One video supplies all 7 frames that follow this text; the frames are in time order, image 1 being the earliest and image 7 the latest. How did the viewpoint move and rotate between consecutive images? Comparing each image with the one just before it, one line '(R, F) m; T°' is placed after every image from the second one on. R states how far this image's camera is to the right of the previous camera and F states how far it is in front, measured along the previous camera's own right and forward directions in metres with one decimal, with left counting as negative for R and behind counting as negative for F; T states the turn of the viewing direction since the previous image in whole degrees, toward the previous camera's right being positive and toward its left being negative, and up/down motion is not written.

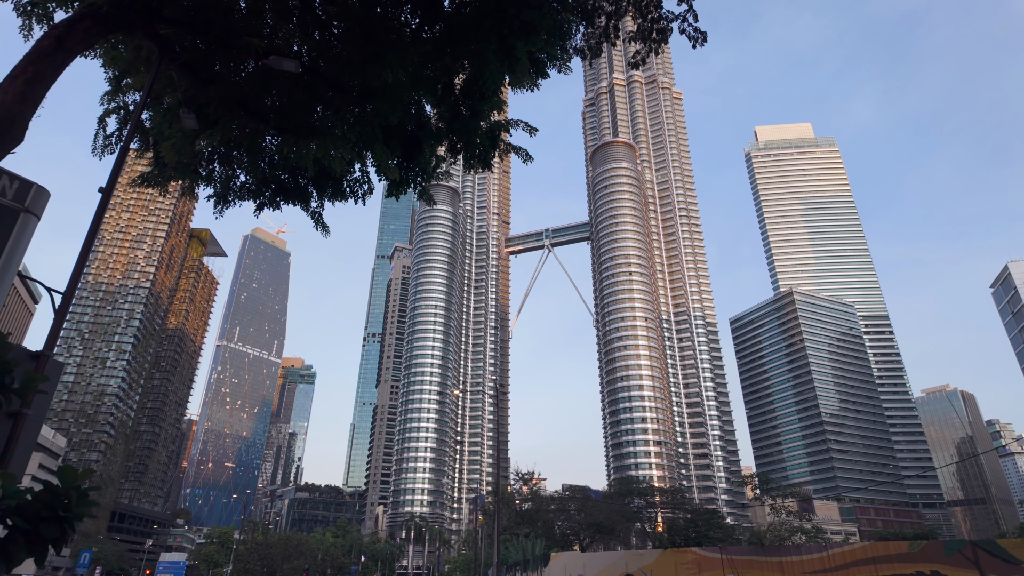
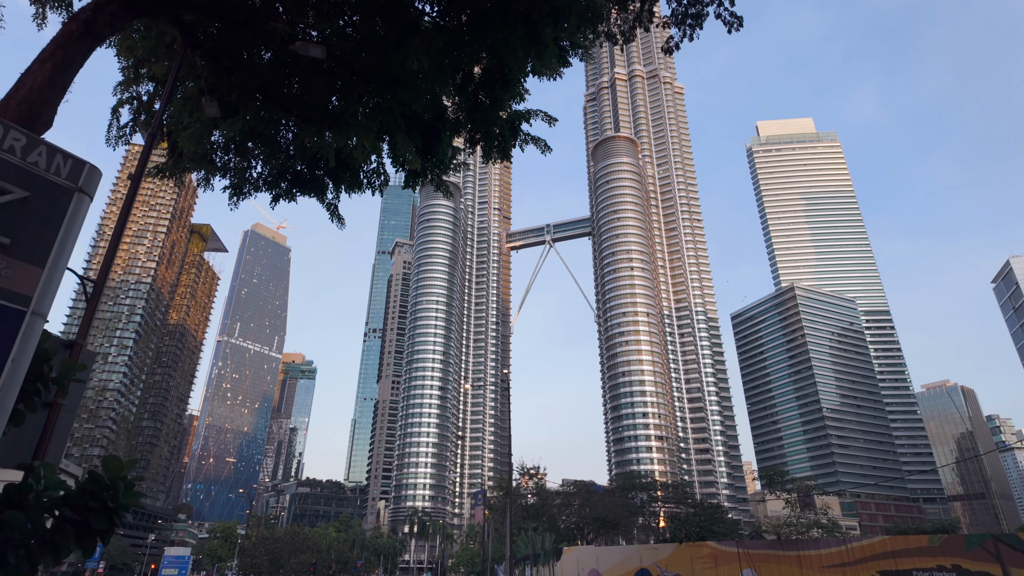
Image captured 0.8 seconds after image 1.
(-0.5, +0.2) m; 0°
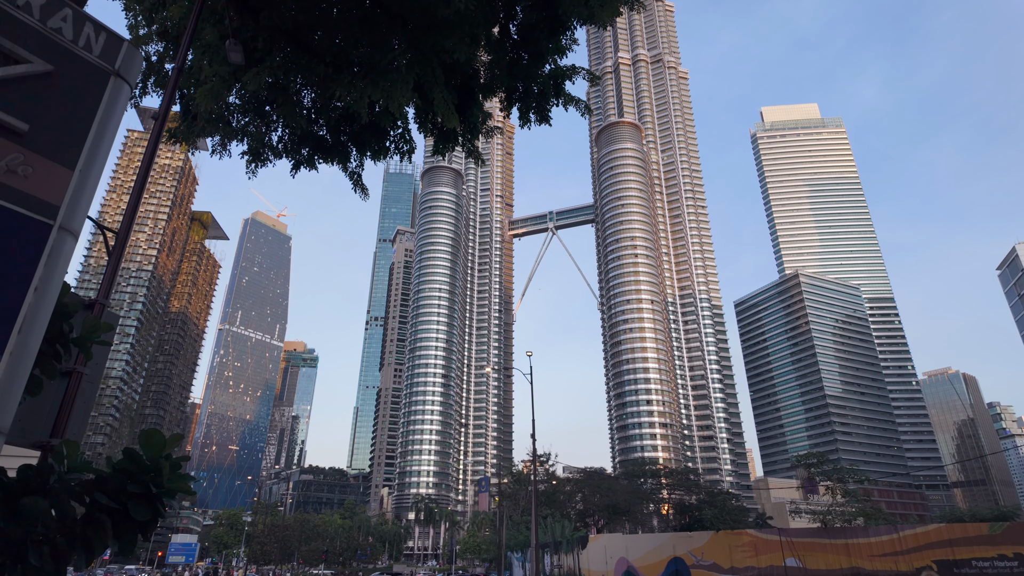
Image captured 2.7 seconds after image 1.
(-1.0, +1.0) m; 0°
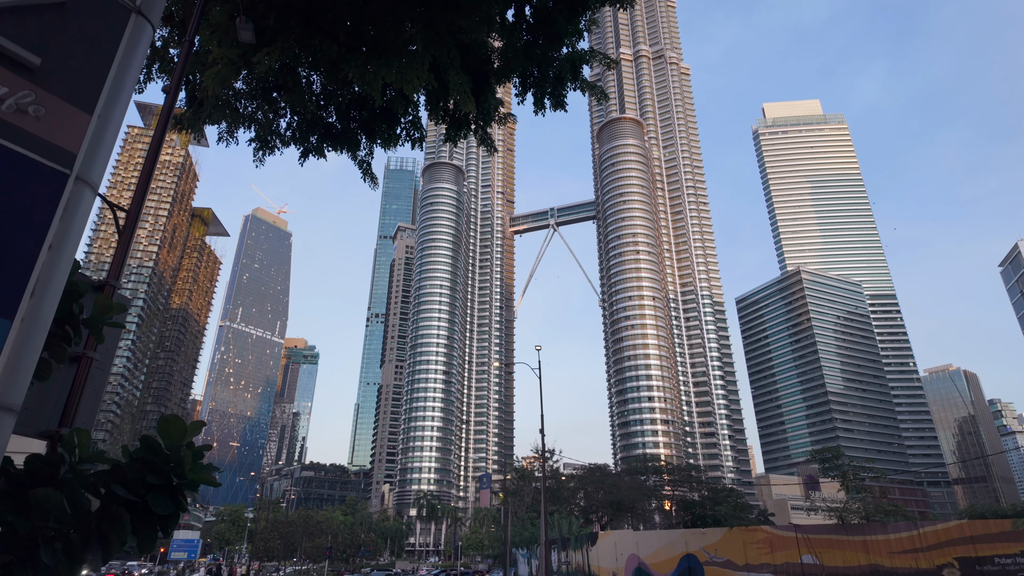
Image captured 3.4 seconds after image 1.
(-0.3, +0.4) m; 0°
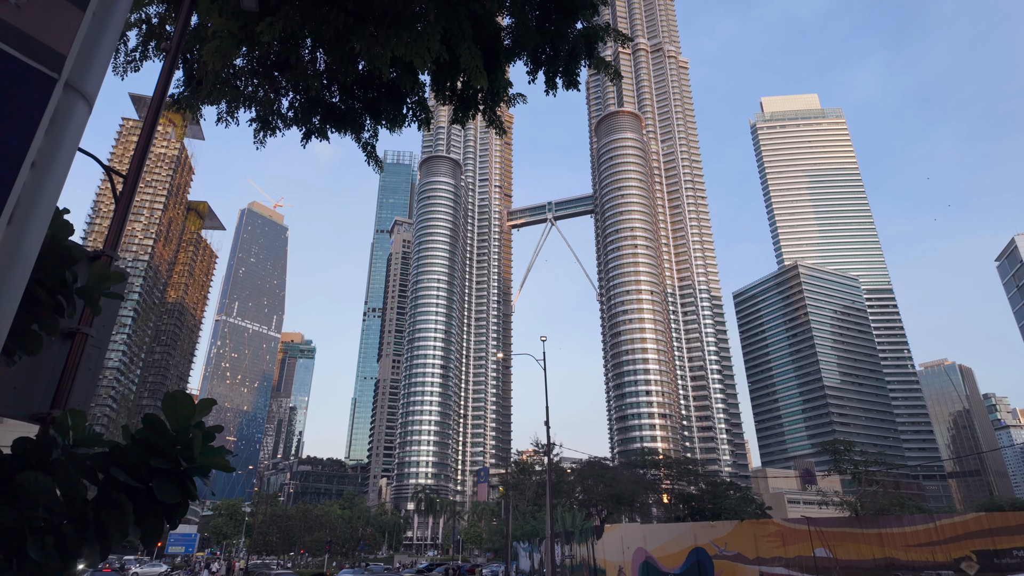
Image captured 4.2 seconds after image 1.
(-0.3, +0.5) m; 0°
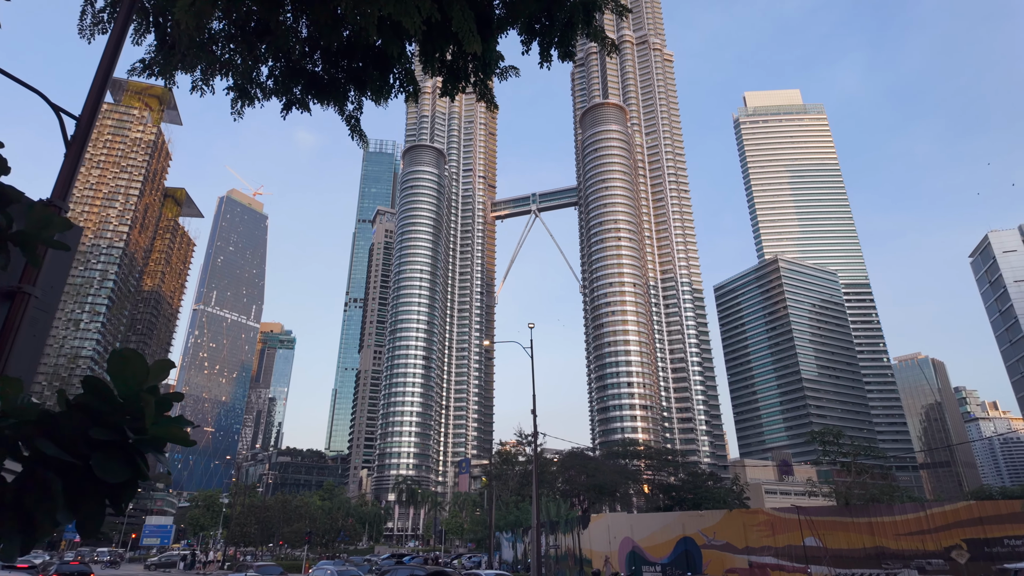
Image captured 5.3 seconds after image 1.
(-0.2, +0.6) m; +2°
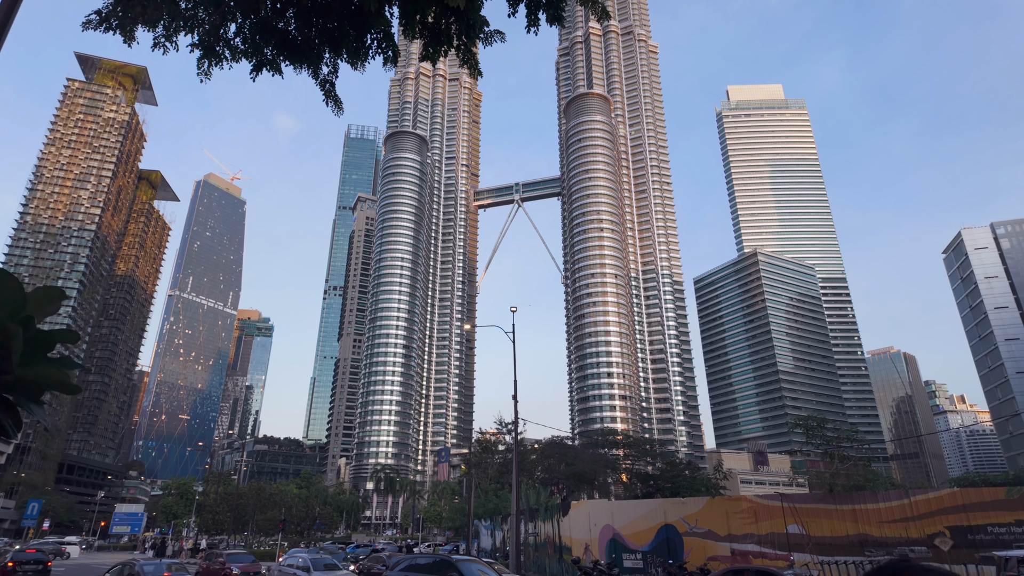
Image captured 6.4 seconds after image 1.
(0.0, +0.6) m; +2°
